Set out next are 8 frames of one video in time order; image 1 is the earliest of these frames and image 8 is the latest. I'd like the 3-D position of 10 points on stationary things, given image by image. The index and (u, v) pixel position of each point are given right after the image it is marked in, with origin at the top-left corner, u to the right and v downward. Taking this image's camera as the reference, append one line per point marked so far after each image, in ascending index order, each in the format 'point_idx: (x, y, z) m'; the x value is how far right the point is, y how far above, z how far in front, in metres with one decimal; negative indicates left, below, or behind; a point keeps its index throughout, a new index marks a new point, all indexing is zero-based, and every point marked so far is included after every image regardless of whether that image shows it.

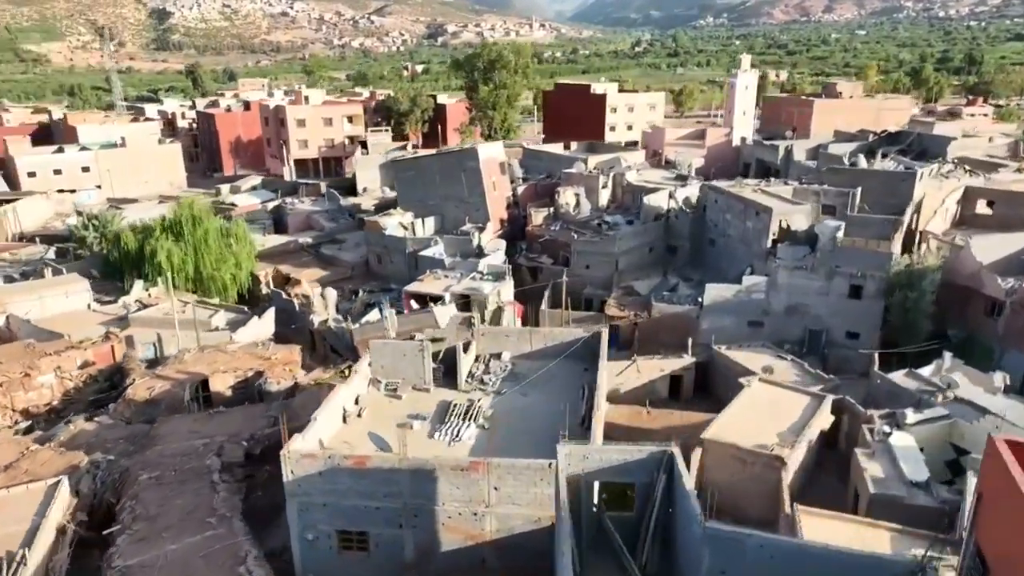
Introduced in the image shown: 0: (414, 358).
0: (-2.2, -1.5, +15.7) m
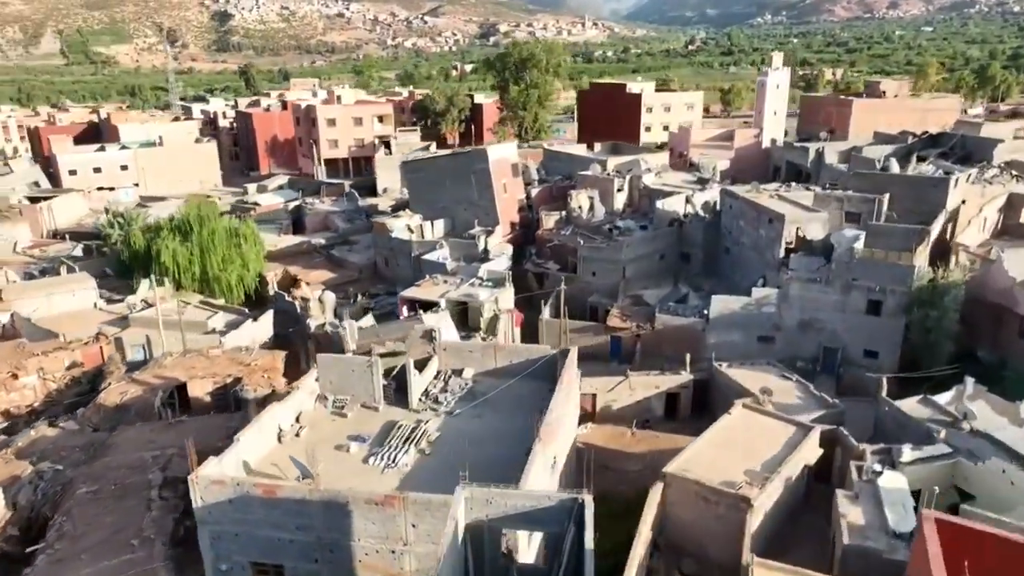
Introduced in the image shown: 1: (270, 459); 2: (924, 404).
0: (-3.1, -1.8, +14.8) m
1: (-4.5, -3.2, +13.2) m
2: (+10.8, -3.0, +18.6) m
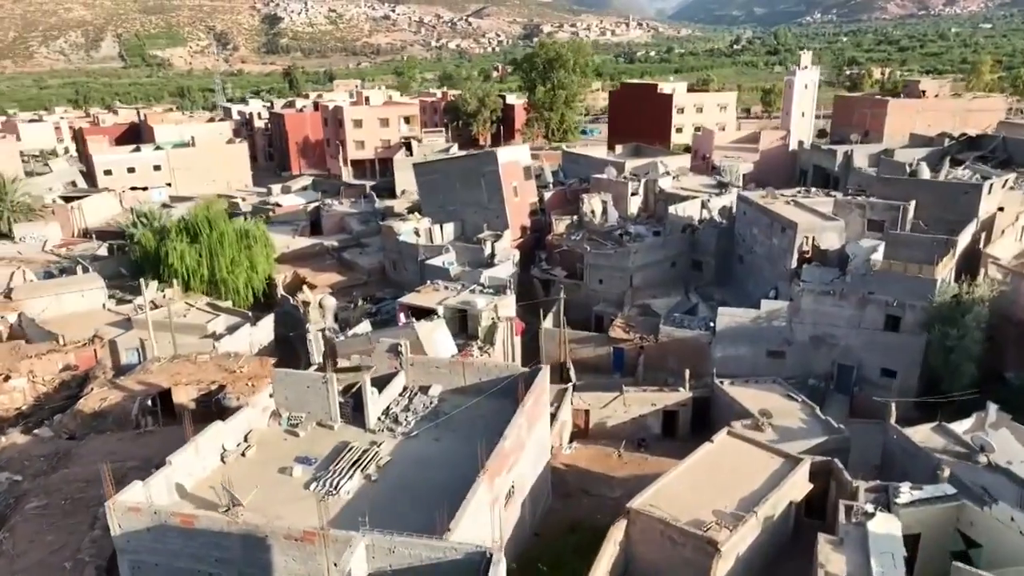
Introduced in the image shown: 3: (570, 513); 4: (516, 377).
0: (-3.9, -2.0, +14.1) m
1: (-5.4, -3.4, +12.6) m
2: (+10.3, -3.5, +17.1) m
3: (+1.3, -5.0, +15.9) m
4: (+0.1, -1.9, +15.0) m
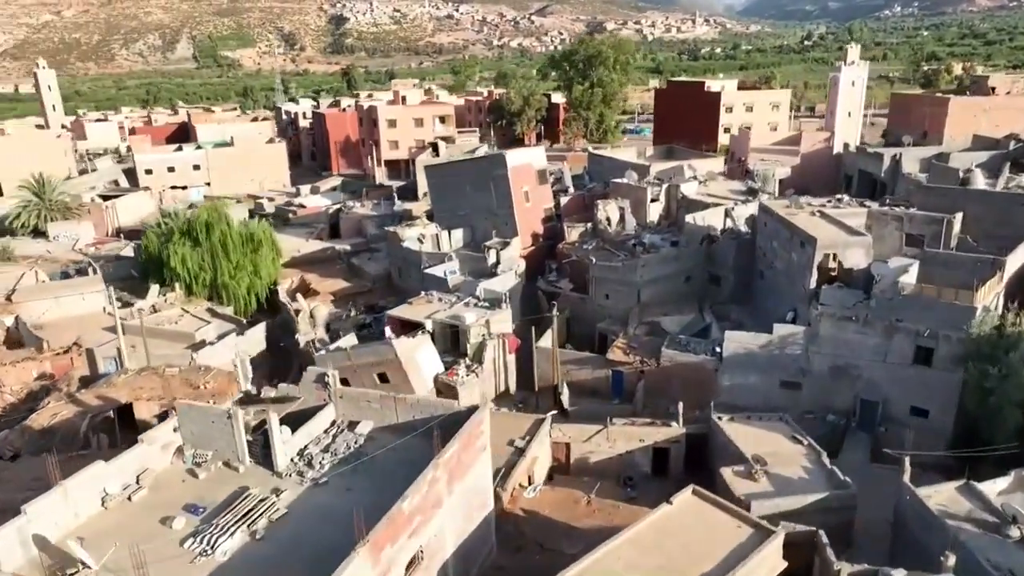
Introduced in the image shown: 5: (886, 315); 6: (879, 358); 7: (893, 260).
0: (-5.1, -2.5, +12.6) m
1: (-6.8, -3.8, +11.2) m
2: (+9.2, -4.2, +14.4) m
3: (+0.1, -5.6, +13.9) m
4: (-1.1, -2.4, +13.2) m
5: (+10.1, -0.7, +19.1) m
6: (+10.0, -1.9, +19.4) m
7: (+10.4, +0.6, +19.8) m
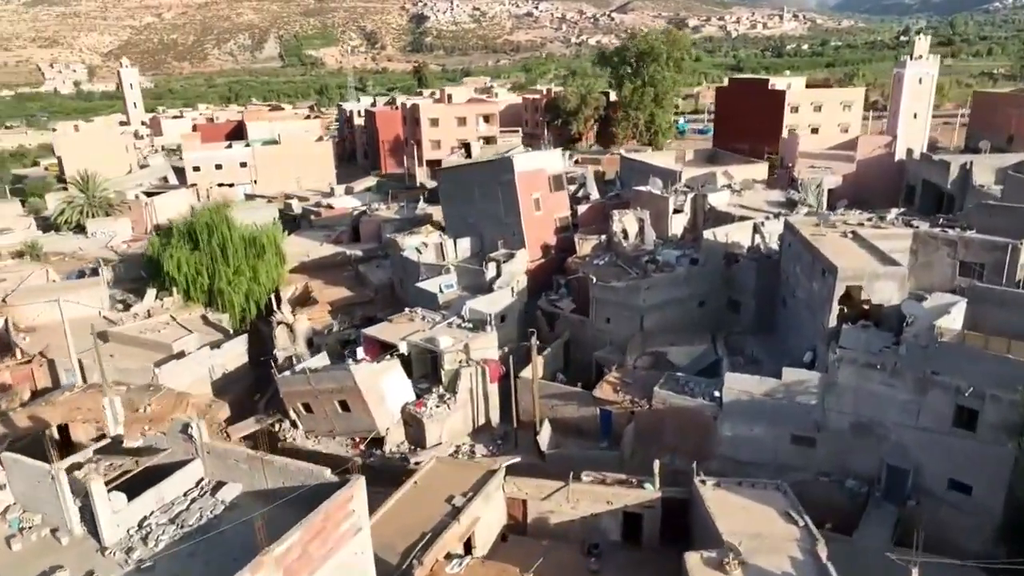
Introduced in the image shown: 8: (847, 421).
0: (-6.9, -3.0, +10.6) m
1: (-8.7, -4.3, +9.4) m
2: (+7.4, -5.1, +10.9) m
3: (-1.7, -6.2, +11.4) m
4: (-2.9, -3.0, +10.7) m
5: (+8.9, -1.7, +15.6) m
6: (+8.9, -2.9, +15.8) m
7: (+9.4, -0.3, +16.1) m
8: (+7.9, -3.1, +16.7) m
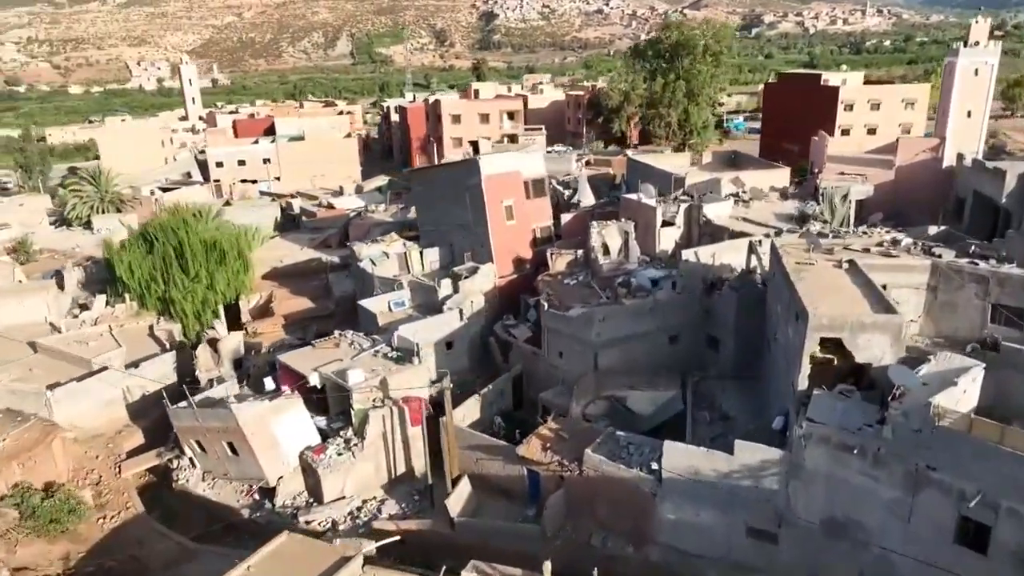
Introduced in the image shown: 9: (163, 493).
0: (-9.9, -3.5, +7.8) m
1: (-11.9, -4.8, +6.8) m
2: (+4.3, -6.0, +6.9) m
3: (-4.7, -6.9, +8.2) m
4: (-5.9, -3.7, +7.6) m
5: (+6.3, -2.7, +11.3) m
6: (+6.3, -3.8, +11.6) m
7: (+6.9, -1.3, +11.8) m
8: (+5.4, -4.1, +12.6) m
9: (-9.5, -5.6, +19.4) m
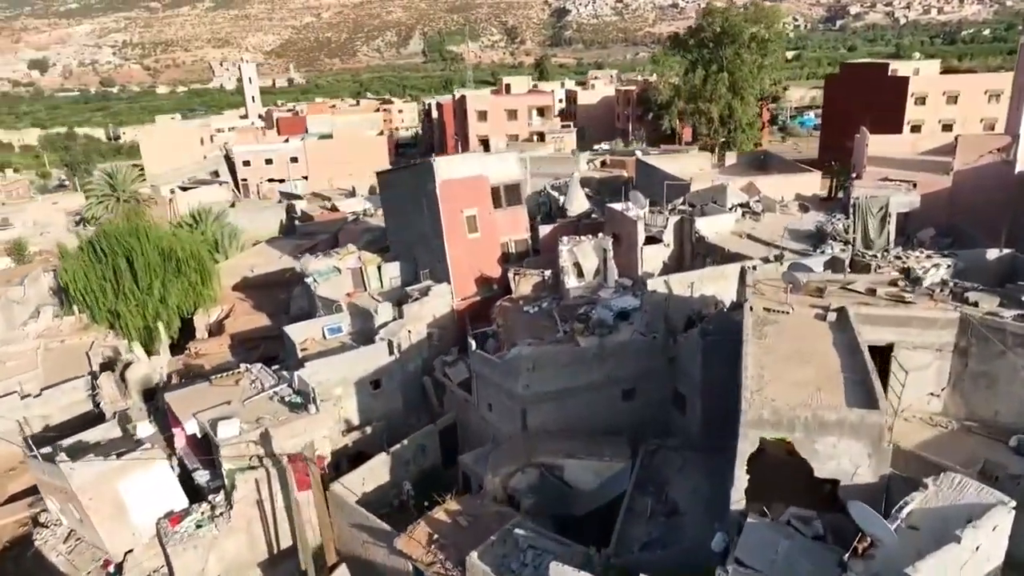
0: (-12.9, -4.1, +5.2) m
1: (-15.0, -5.3, +4.3) m
2: (+1.2, -6.9, +2.8) m
3: (-7.7, -7.6, +5.0) m
4: (-8.9, -4.4, +4.6) m
5: (+3.6, -3.6, +7.0) m
6: (+3.6, -4.8, +7.3) m
7: (+4.3, -2.2, +7.5) m
8: (+2.8, -5.0, +8.4) m
9: (-11.4, -6.2, +16.6) m
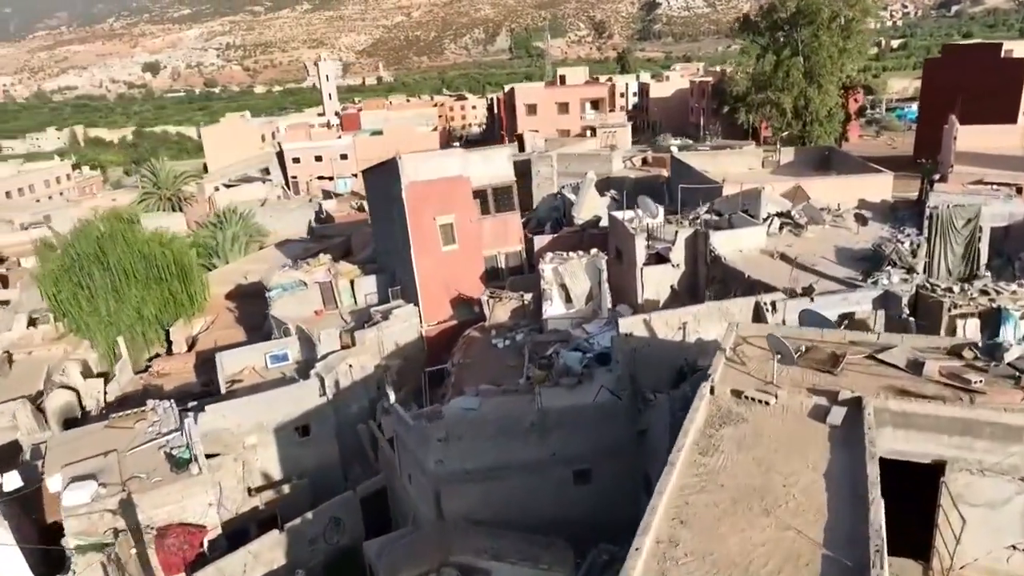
0: (-15.4, -4.5, +3.1) m
1: (-17.6, -5.7, +2.5) m
2: (-1.8, -7.6, -0.9) m
3: (-10.4, -8.1, +2.3) m
4: (-11.5, -4.8, +2.0) m
5: (+1.2, -4.3, +3.0) m
6: (+1.2, -5.5, +3.3) m
7: (+2.0, -3.0, +3.4) m
8: (+0.6, -5.7, +4.4) m
9: (-12.5, -6.6, +14.3) m
